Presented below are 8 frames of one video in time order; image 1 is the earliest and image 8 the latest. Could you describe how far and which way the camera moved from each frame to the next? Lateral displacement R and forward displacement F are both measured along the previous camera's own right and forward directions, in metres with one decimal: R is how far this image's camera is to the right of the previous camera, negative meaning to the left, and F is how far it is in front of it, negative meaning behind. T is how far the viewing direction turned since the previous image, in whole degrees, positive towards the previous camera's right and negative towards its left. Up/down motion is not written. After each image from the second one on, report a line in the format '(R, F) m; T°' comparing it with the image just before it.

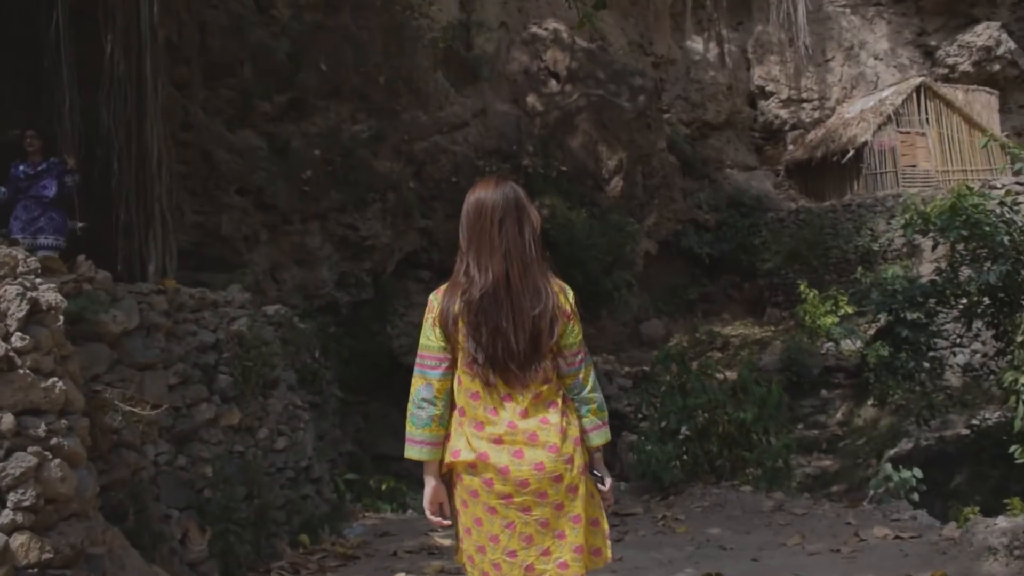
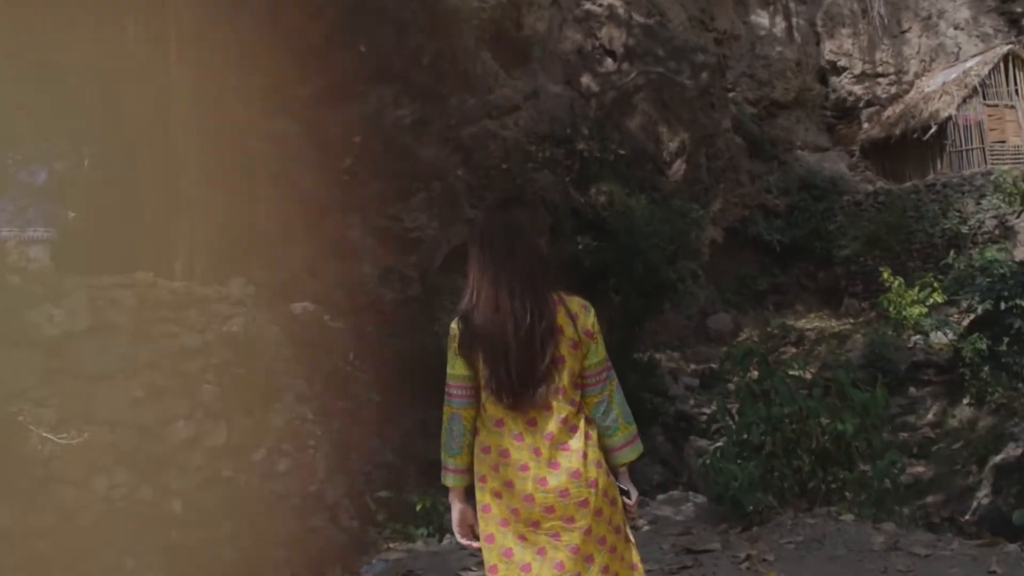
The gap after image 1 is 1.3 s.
(0.0, +0.7) m; -3°
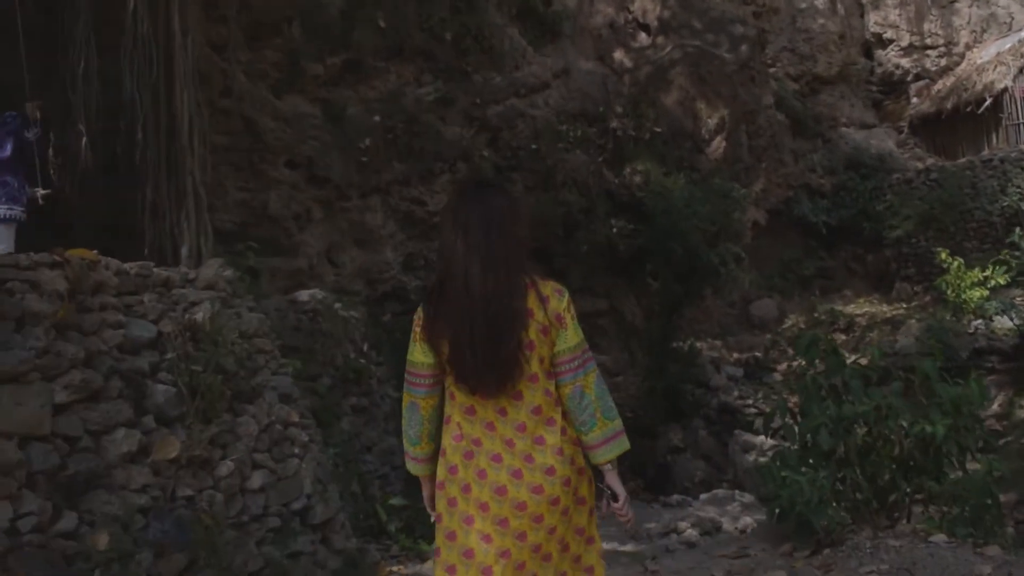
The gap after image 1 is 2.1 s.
(0.0, +0.5) m; -2°
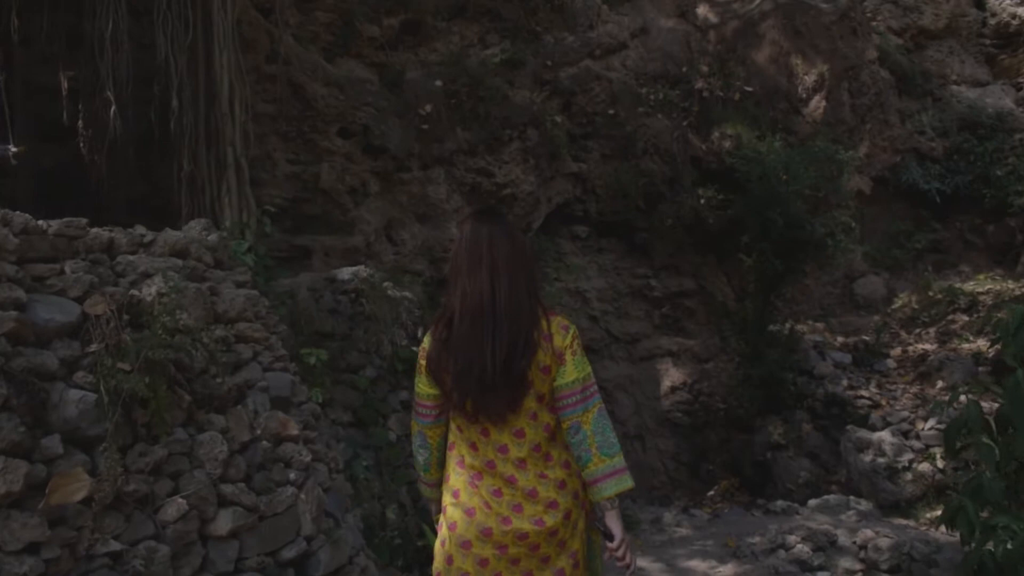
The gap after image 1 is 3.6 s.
(0.0, +0.8) m; -4°
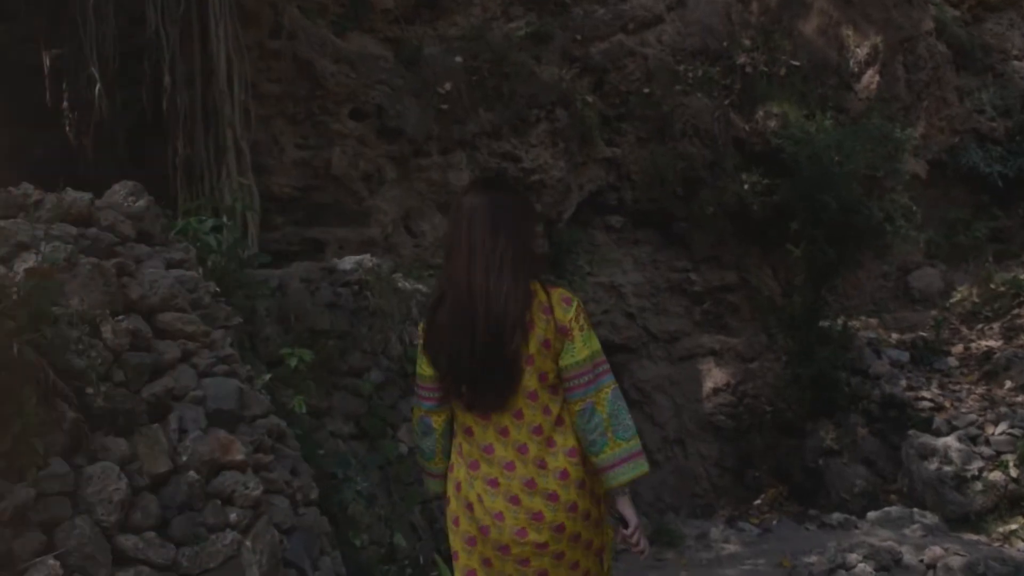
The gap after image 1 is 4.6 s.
(0.0, +0.6) m; -2°
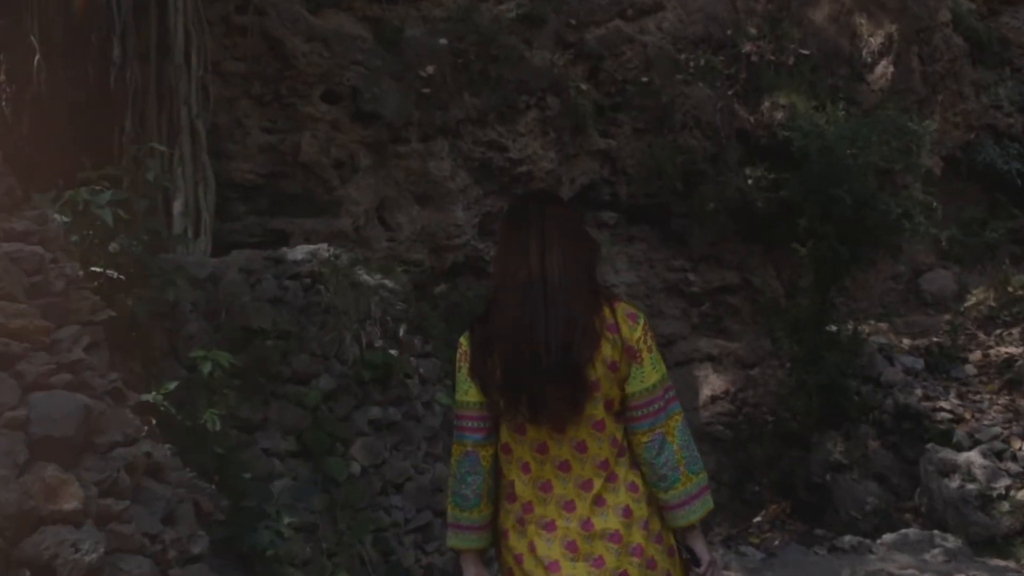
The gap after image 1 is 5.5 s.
(+0.1, +0.5) m; 0°
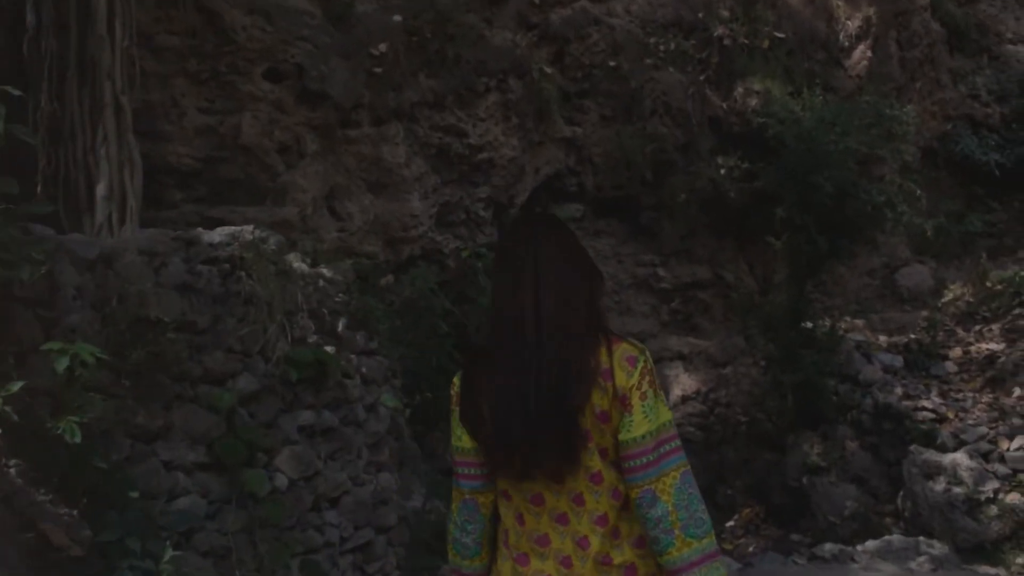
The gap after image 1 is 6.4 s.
(+0.1, +0.4) m; +2°
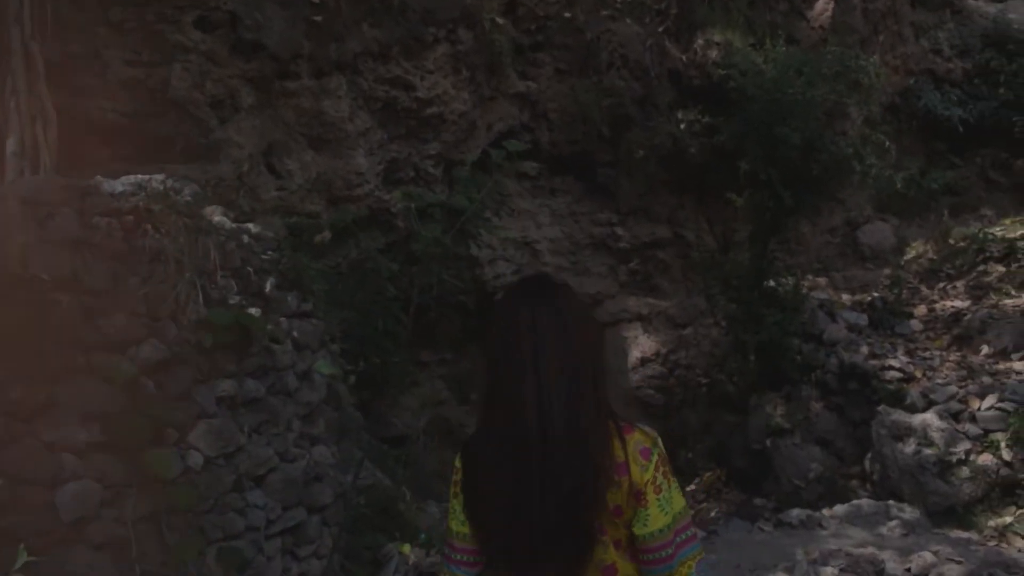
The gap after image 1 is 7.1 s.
(0.0, +0.3) m; +2°
